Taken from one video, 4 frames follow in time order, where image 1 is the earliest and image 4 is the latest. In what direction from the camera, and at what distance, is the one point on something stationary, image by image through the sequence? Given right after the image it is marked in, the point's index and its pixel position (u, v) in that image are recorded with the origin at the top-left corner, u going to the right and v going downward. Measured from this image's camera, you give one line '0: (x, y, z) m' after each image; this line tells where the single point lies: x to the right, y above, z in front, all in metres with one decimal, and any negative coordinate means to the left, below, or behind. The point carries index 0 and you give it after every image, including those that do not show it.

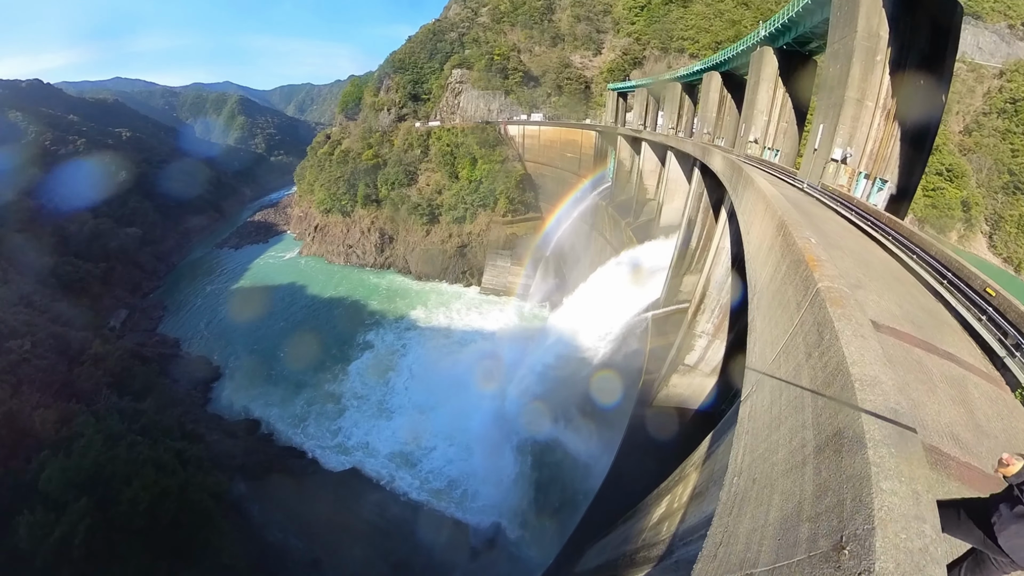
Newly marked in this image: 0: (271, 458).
0: (-5.1, -3.7, +10.0) m
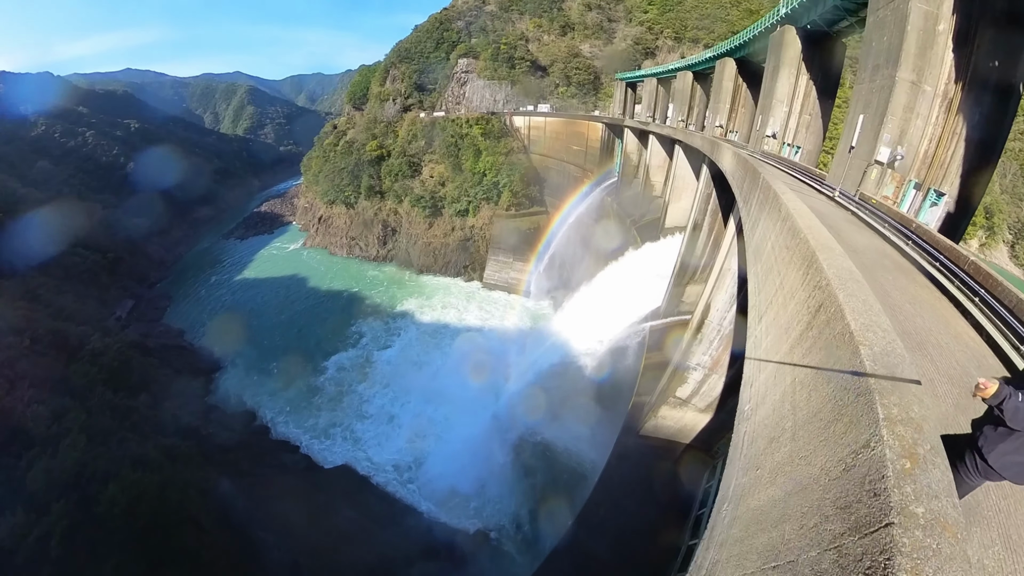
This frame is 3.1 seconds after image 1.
0: (-5.4, -3.7, +10.3) m
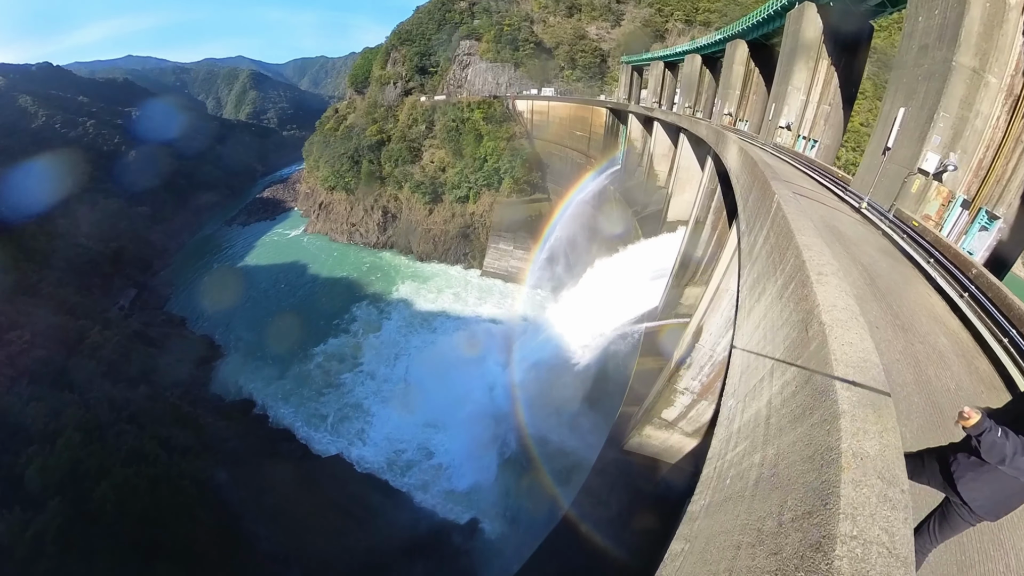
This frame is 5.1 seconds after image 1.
0: (-5.7, -3.6, +10.7) m
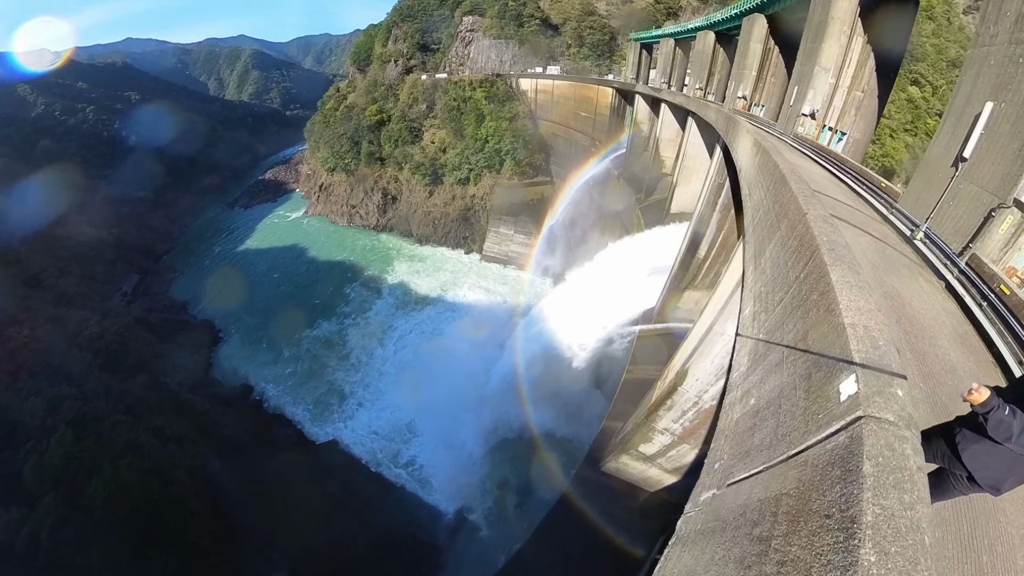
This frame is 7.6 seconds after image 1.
0: (-6.2, -3.4, +11.2) m
